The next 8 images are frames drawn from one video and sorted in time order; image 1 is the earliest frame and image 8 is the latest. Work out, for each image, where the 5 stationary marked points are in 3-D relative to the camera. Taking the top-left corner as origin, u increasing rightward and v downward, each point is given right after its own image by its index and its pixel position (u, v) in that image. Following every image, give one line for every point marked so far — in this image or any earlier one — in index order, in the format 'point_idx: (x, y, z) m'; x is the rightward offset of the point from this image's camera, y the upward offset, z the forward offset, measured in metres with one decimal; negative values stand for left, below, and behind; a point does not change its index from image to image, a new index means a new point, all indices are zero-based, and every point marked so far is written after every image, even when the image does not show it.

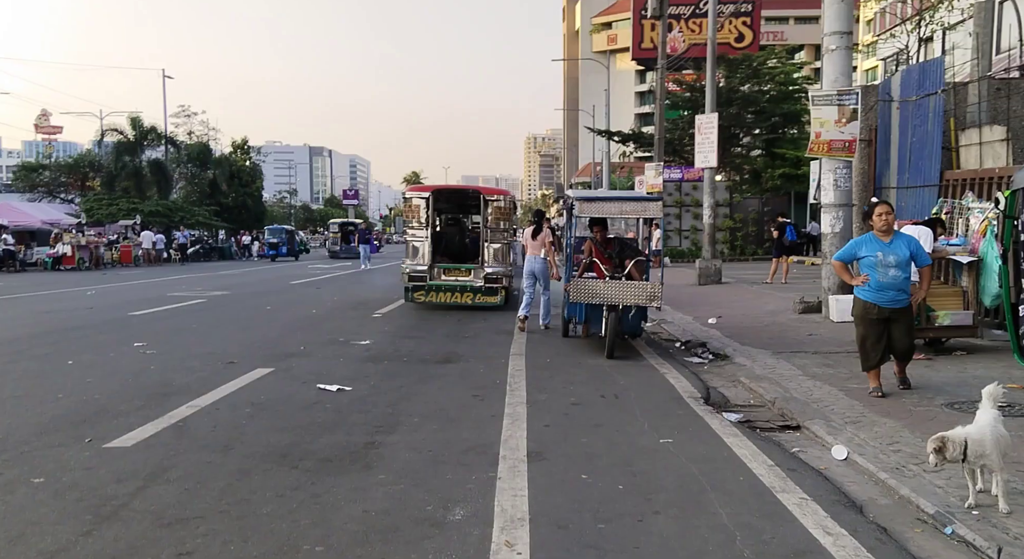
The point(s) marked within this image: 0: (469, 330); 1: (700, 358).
0: (-0.7, -0.8, +13.8) m
1: (+2.5, -1.0, +10.9) m
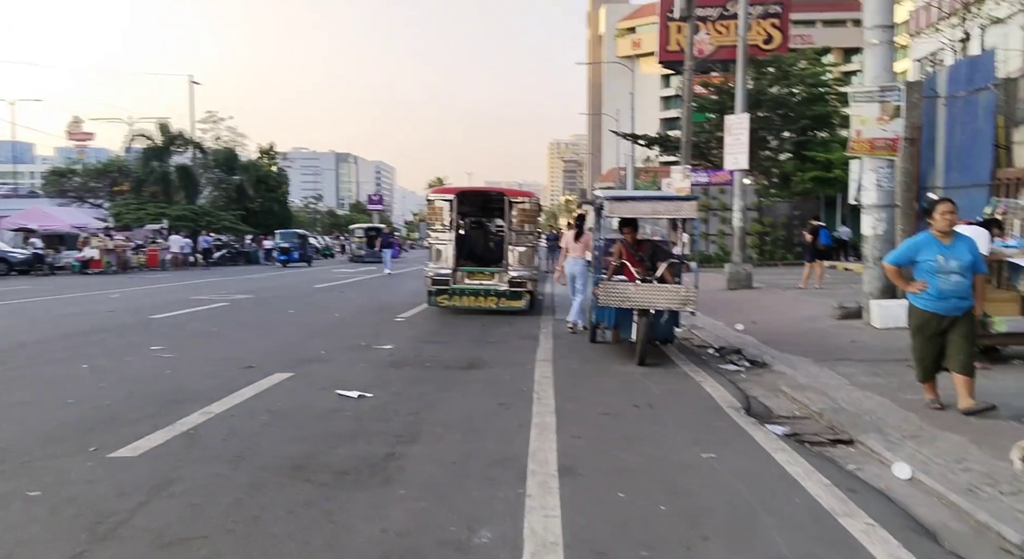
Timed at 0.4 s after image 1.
0: (-0.3, -0.9, +13.4) m
1: (+2.8, -1.1, +10.4) m
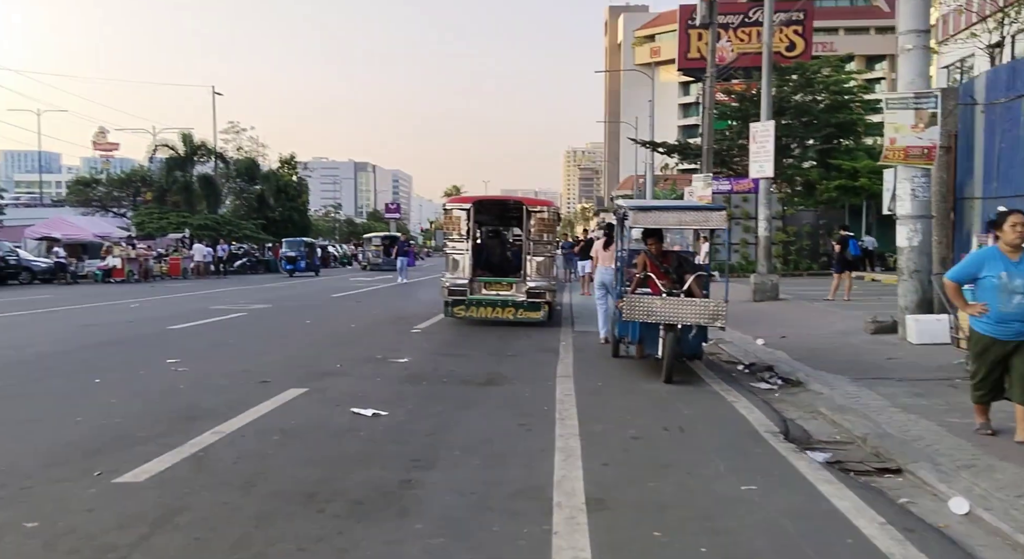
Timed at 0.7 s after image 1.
0: (0.0, -1.1, +13.0) m
1: (+3.1, -1.3, +9.9) m
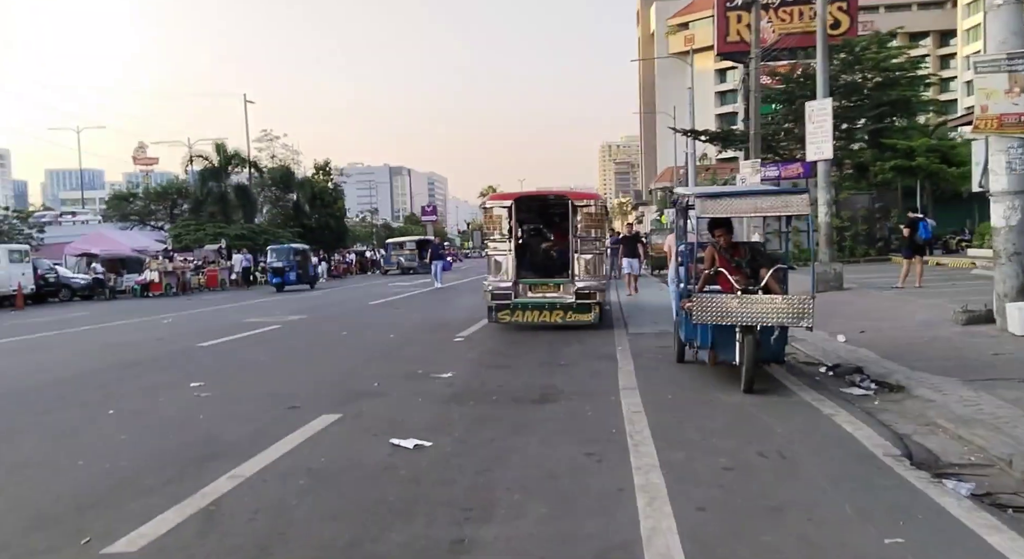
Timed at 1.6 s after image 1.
0: (+0.8, -1.1, +11.9) m
1: (+3.7, -1.2, +8.7) m
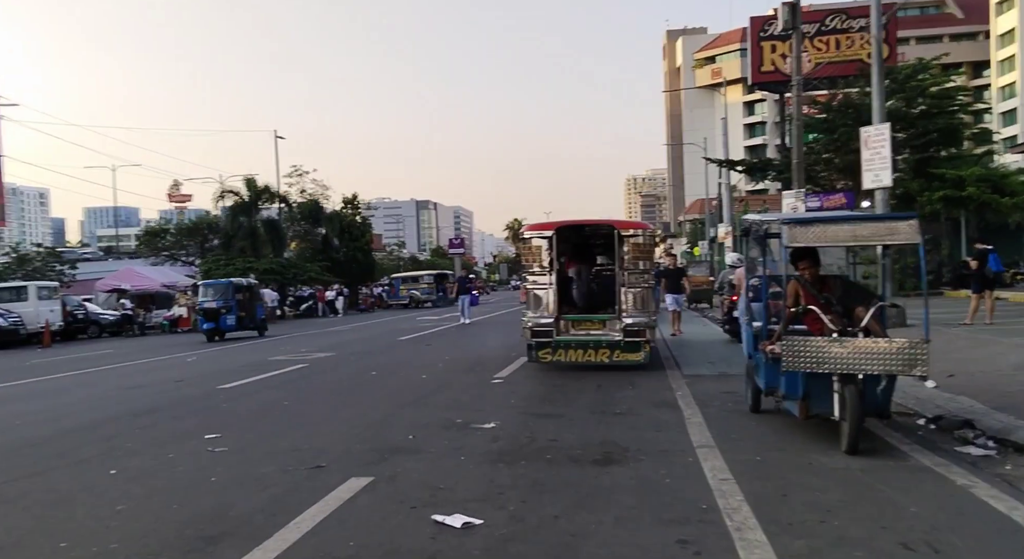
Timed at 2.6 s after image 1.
0: (+1.4, -1.6, +10.7) m
1: (+4.2, -1.5, +7.4) m
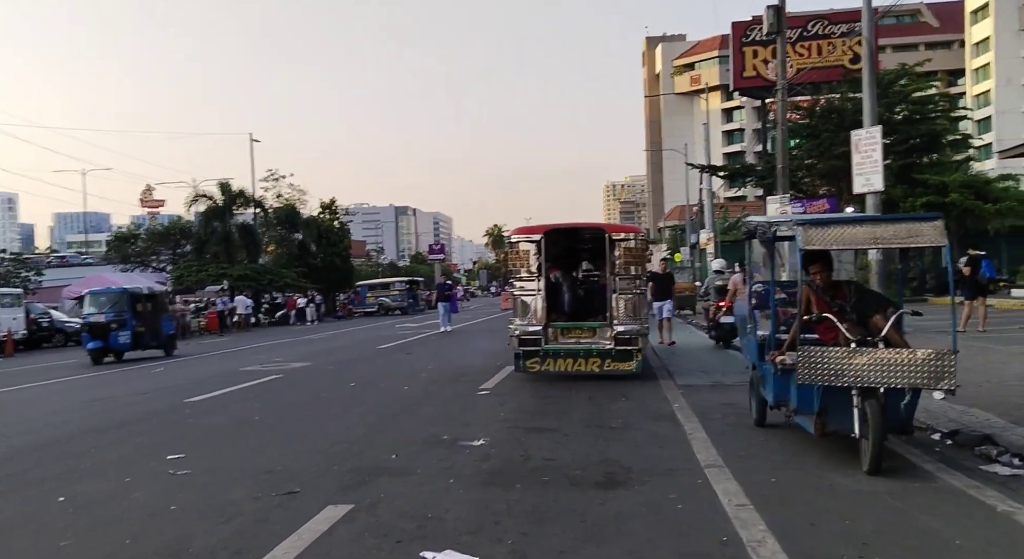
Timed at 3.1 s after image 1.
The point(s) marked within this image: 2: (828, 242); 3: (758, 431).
0: (+1.3, -1.7, +10.1) m
1: (+4.2, -1.6, +6.9) m
2: (+2.6, +0.3, +6.8) m
3: (+2.5, -1.6, +8.5) m
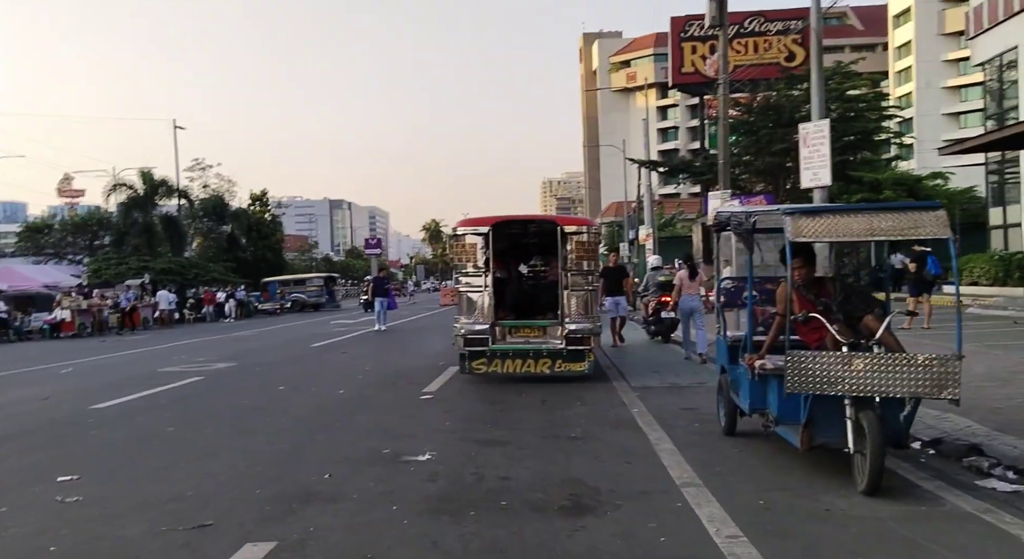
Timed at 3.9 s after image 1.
0: (+0.7, -1.6, +9.3) m
1: (+3.8, -1.5, +6.3) m
2: (+2.3, +0.3, +6.1) m
3: (+2.1, -1.5, +7.8) m
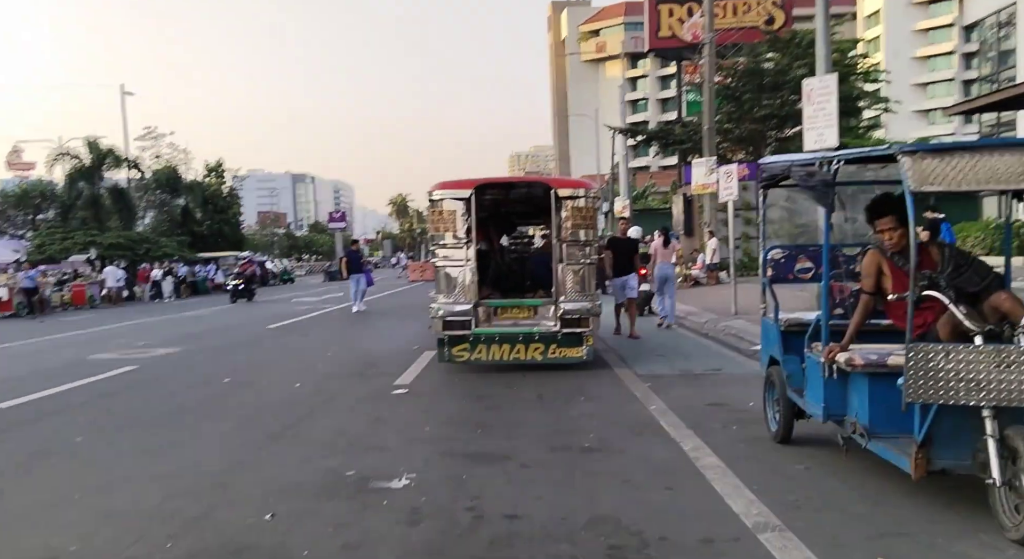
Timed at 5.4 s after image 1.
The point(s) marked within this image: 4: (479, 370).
0: (+0.6, -1.3, +7.5) m
1: (+3.9, -1.3, +4.7) m
2: (+2.3, +0.5, +4.4) m
3: (+2.1, -1.3, +6.1) m
4: (-0.4, -1.2, +11.4) m
